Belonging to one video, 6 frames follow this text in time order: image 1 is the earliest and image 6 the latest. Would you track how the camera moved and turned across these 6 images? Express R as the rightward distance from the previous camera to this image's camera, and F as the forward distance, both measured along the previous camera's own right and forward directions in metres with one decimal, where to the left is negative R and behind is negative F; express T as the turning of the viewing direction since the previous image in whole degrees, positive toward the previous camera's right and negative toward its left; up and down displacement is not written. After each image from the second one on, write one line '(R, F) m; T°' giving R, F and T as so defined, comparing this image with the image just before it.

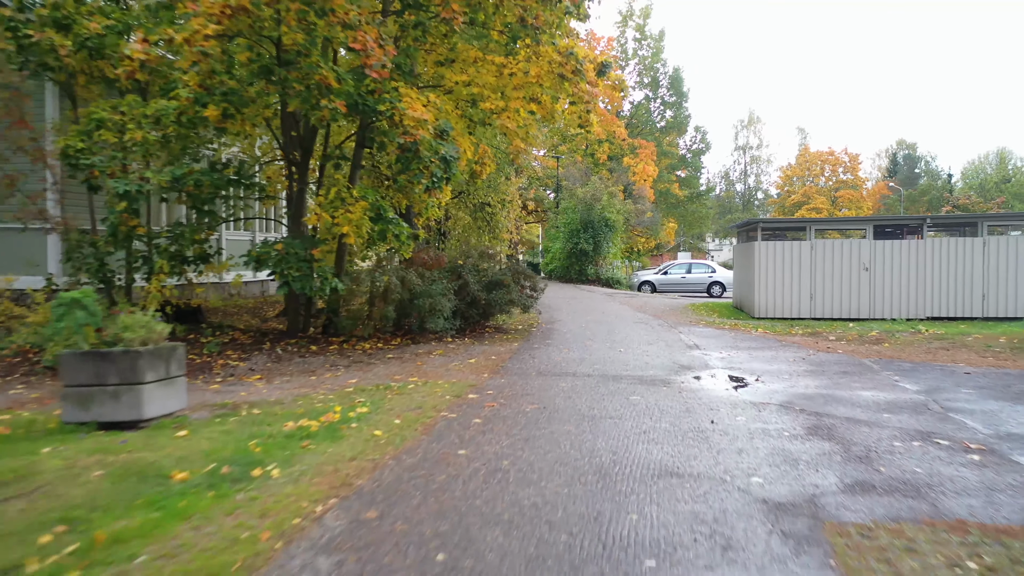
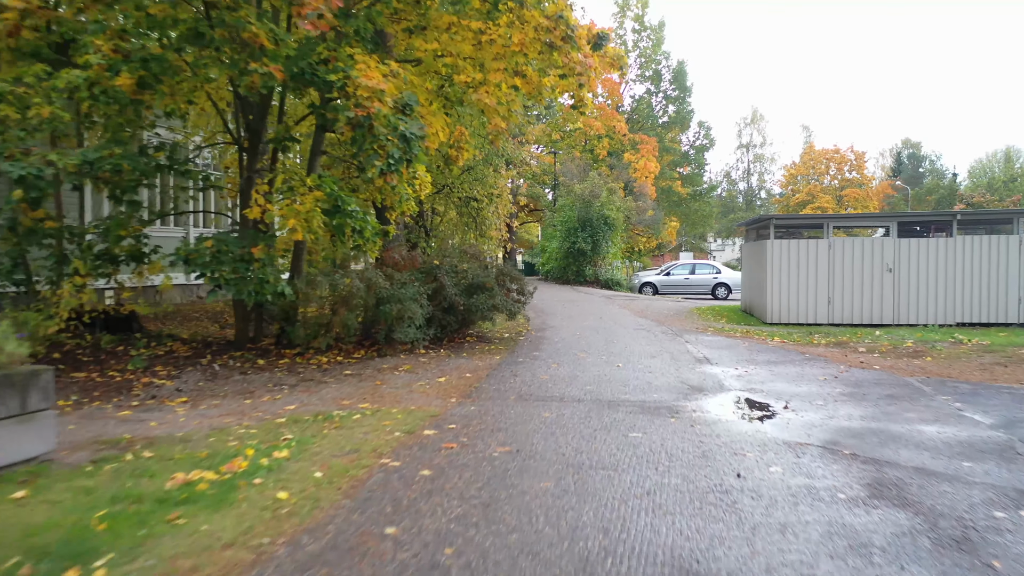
(+0.3, +1.6) m; 0°
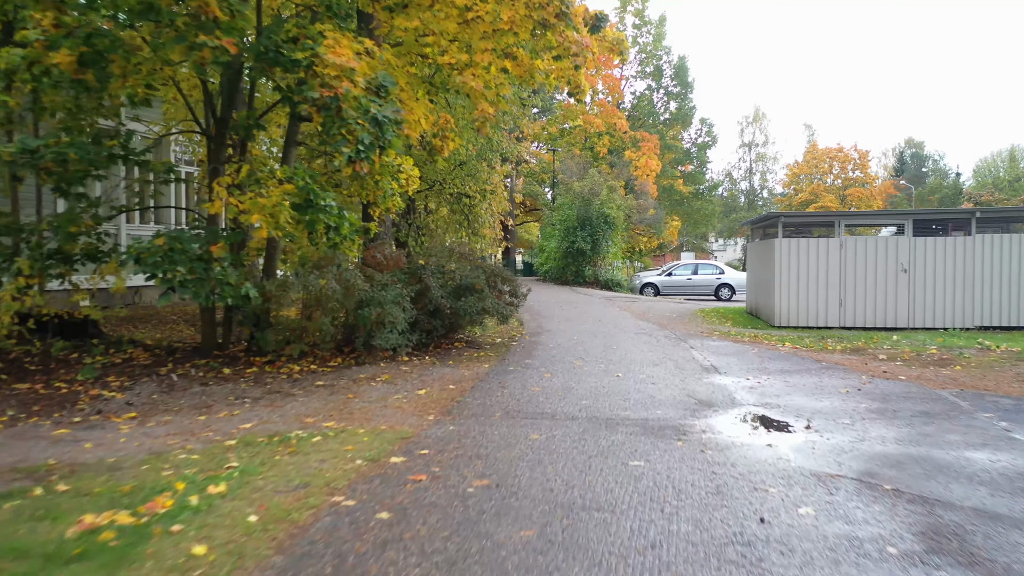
(+0.1, +0.9) m; 0°
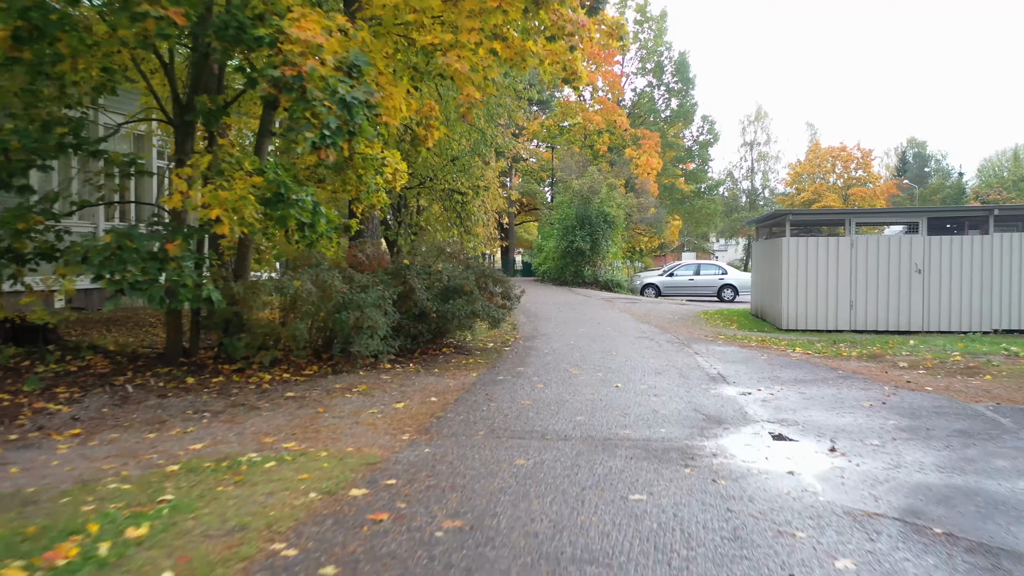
(+0.1, +0.8) m; 0°
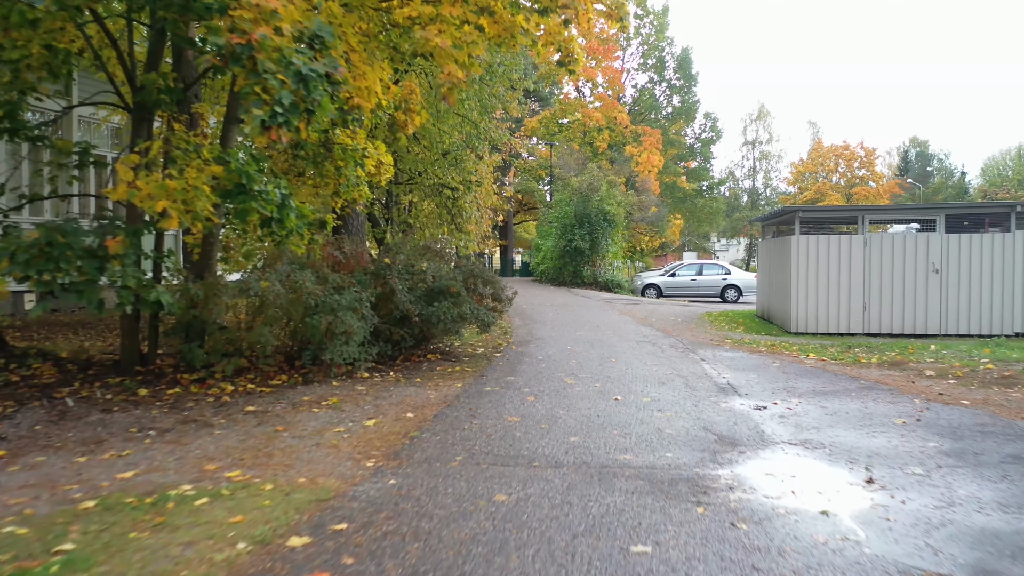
(+0.1, +0.8) m; 0°
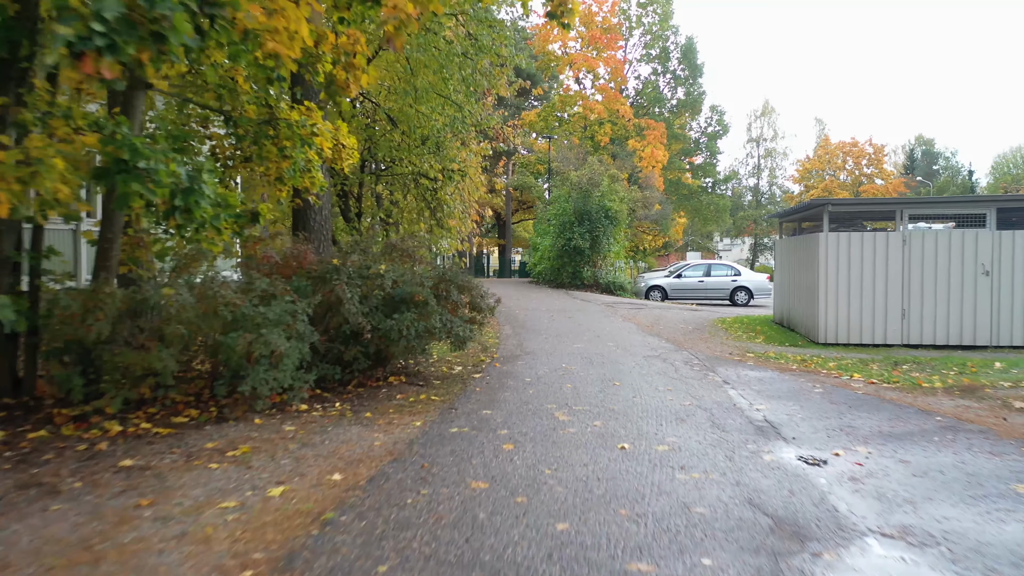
(+0.2, +1.8) m; 0°
